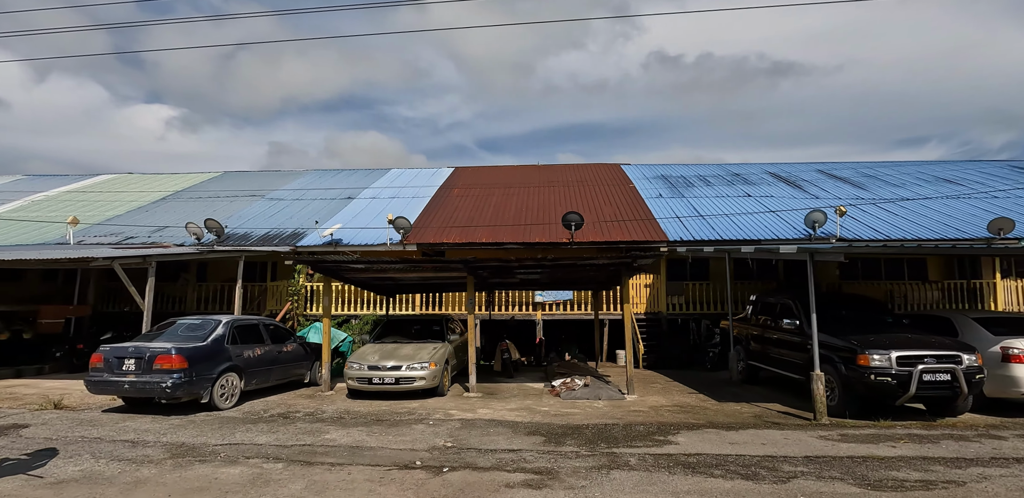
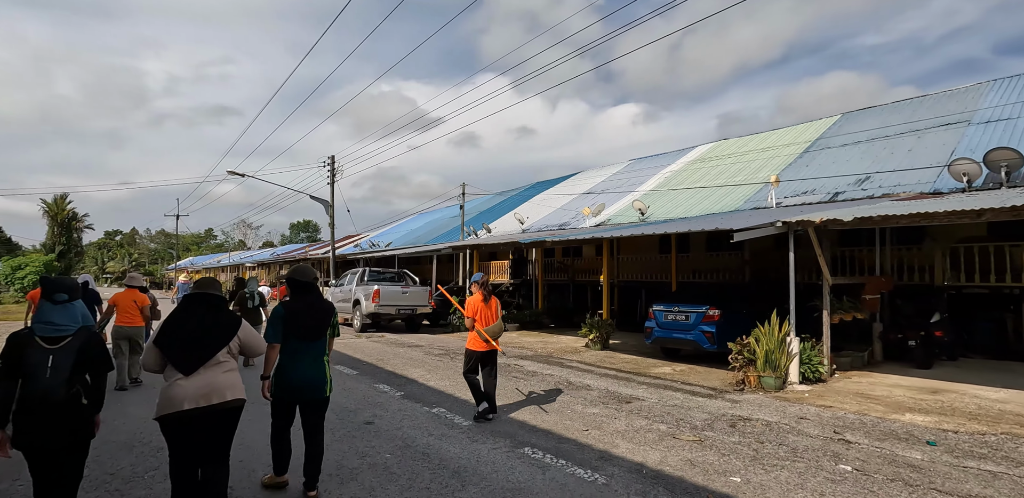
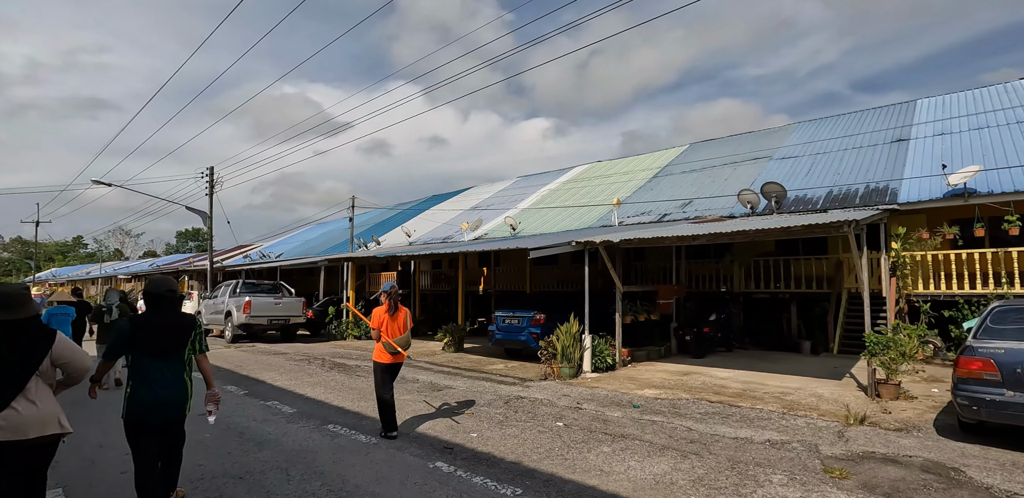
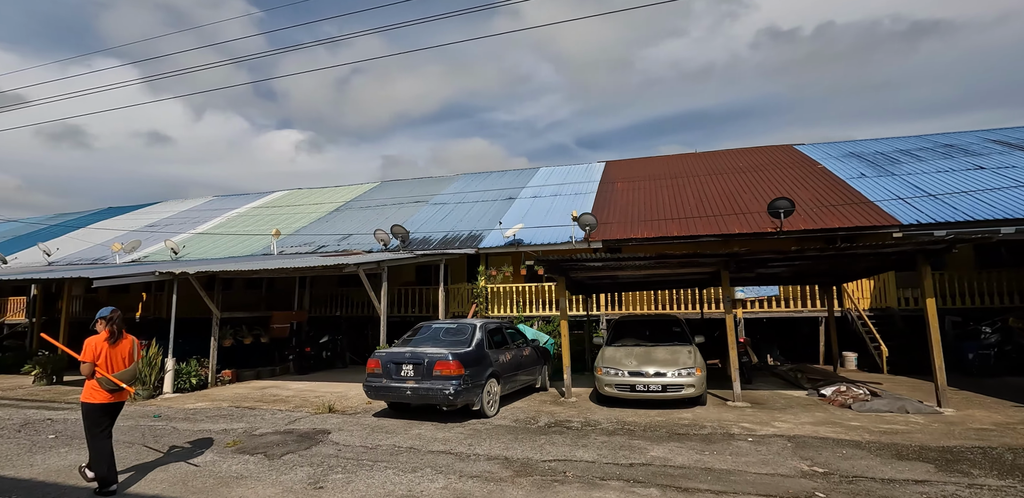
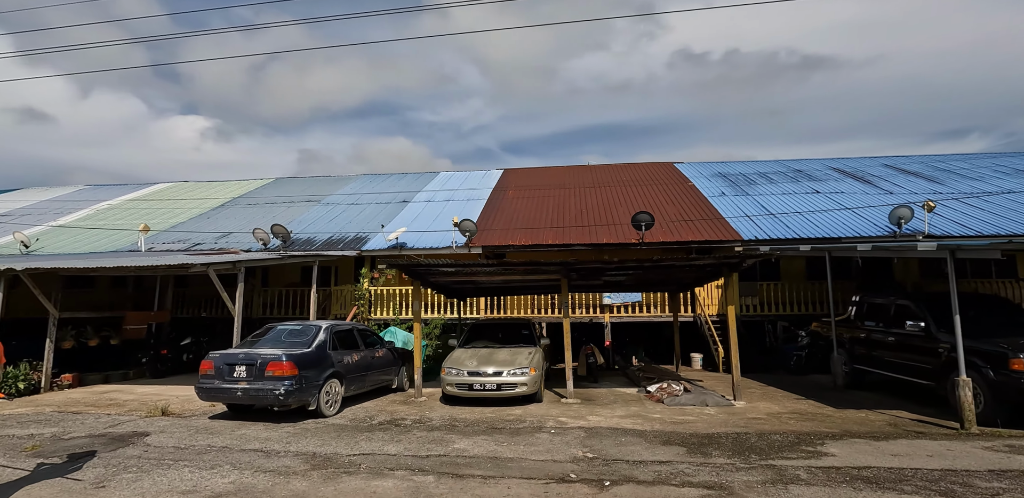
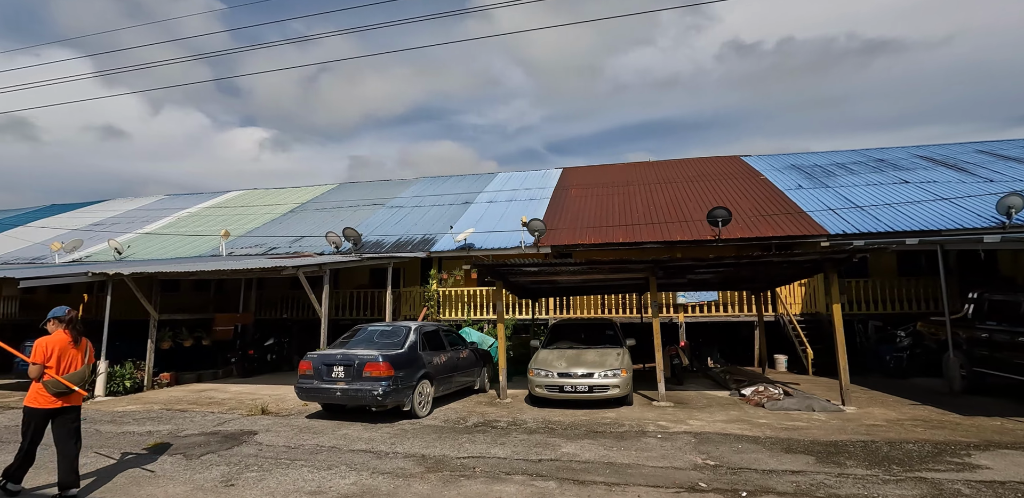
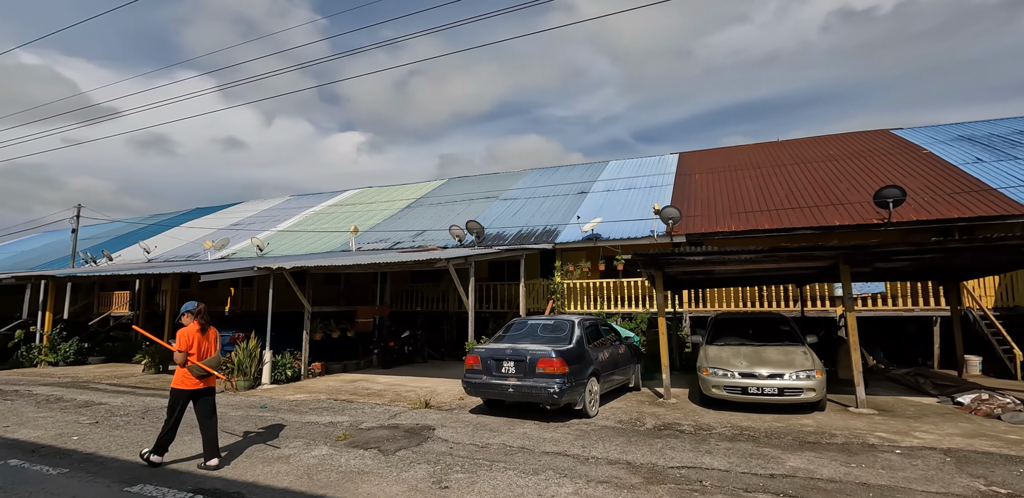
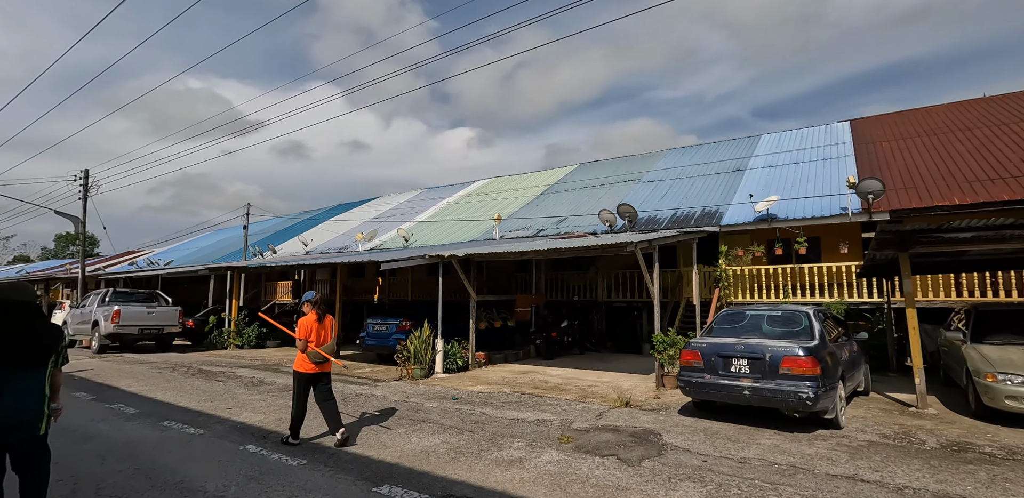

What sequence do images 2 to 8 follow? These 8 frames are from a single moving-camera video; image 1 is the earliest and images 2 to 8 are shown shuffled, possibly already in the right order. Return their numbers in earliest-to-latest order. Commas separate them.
5, 6, 4, 7, 8, 3, 2
